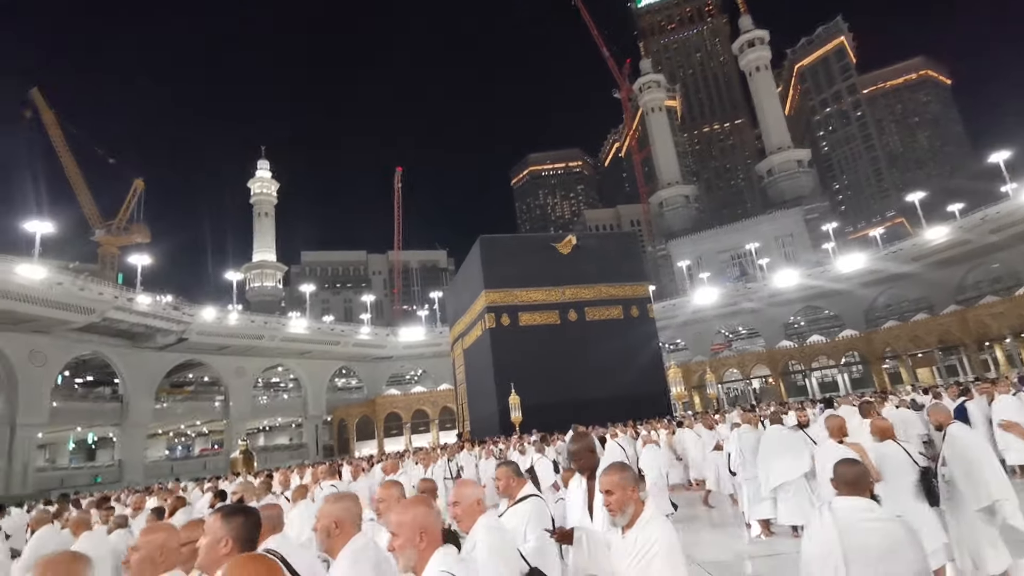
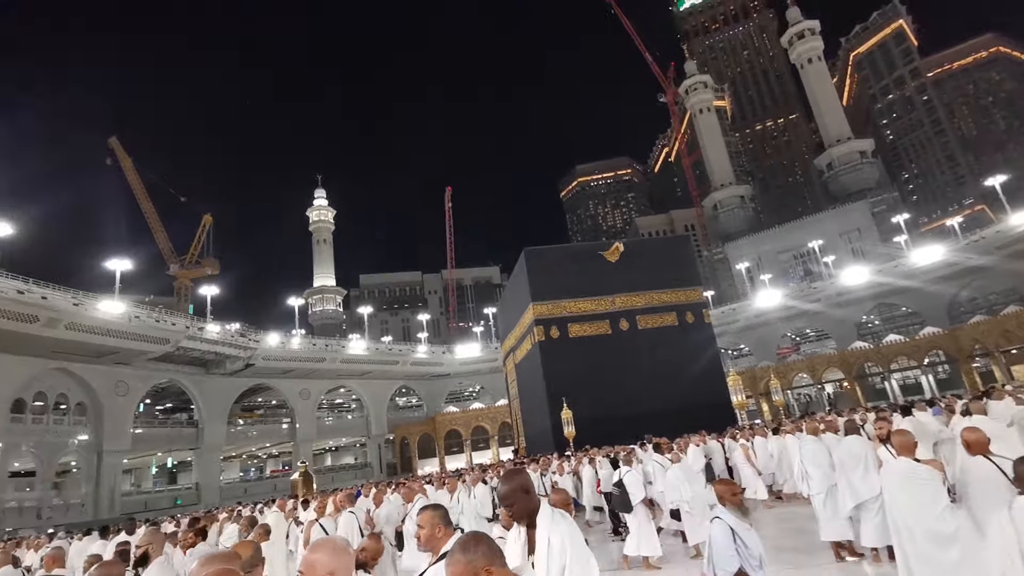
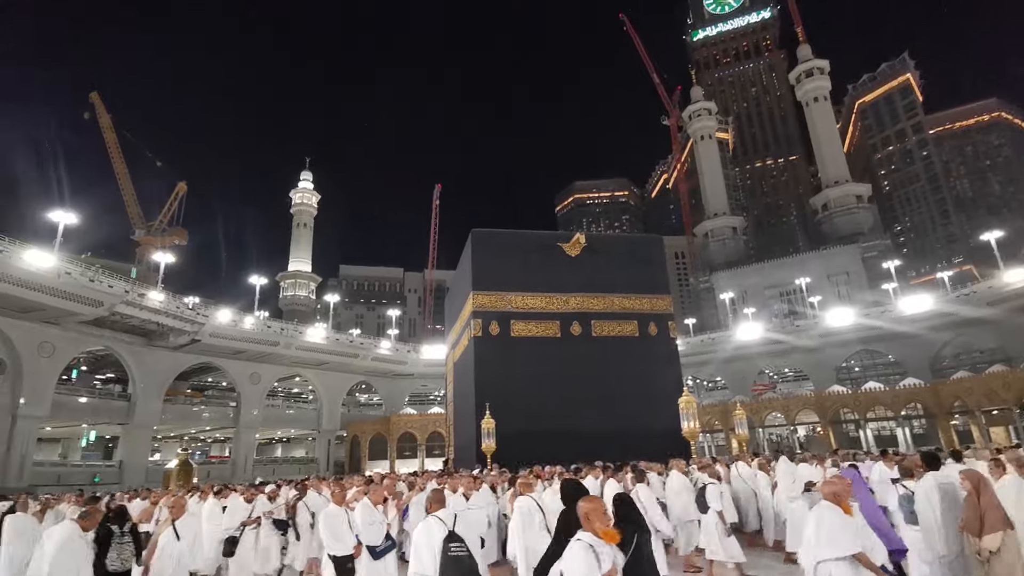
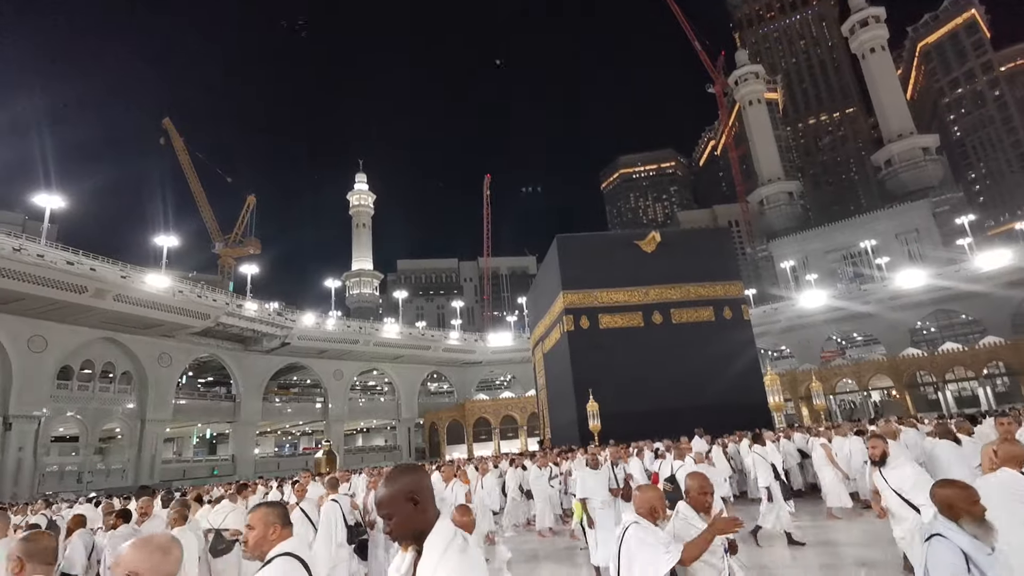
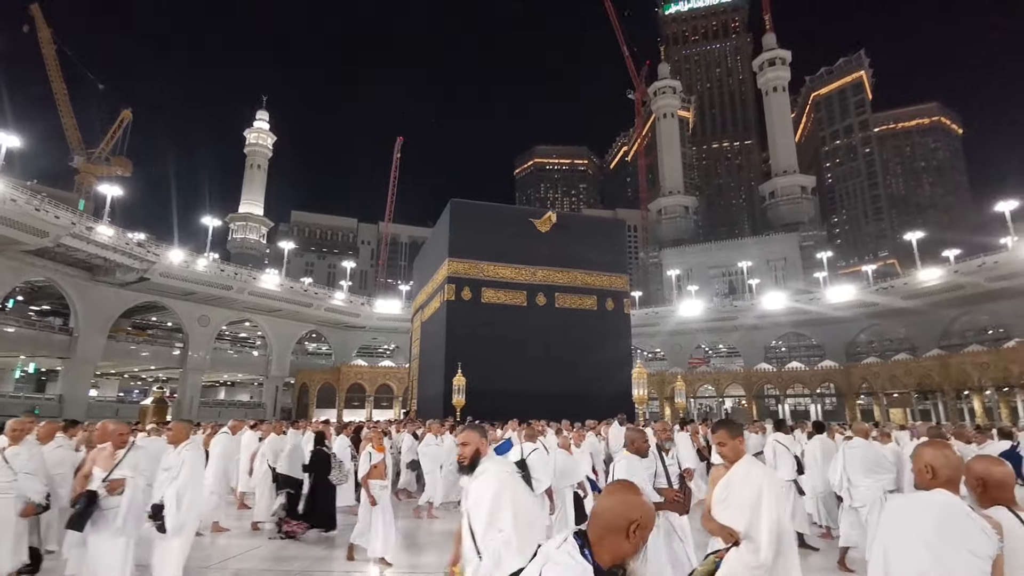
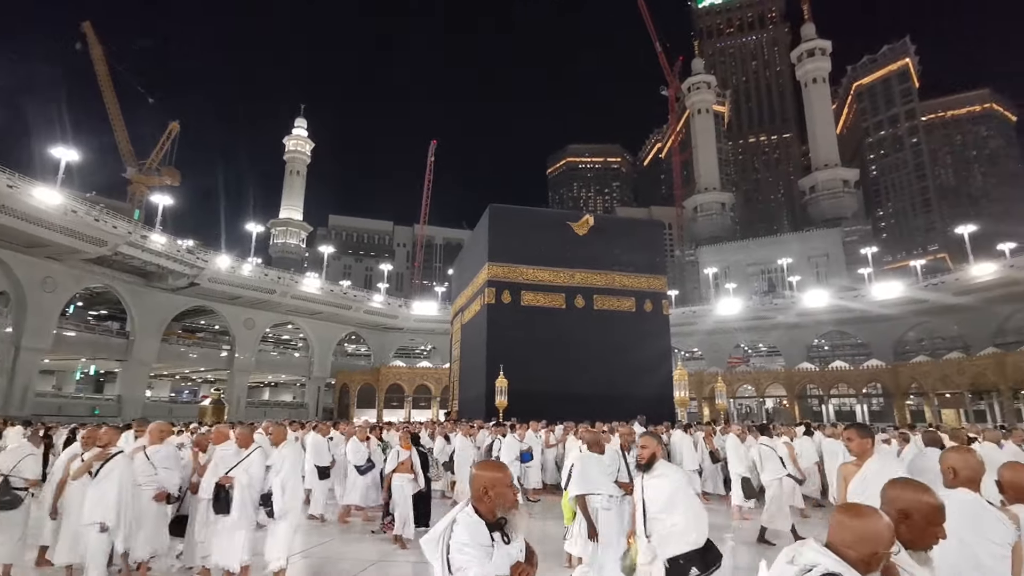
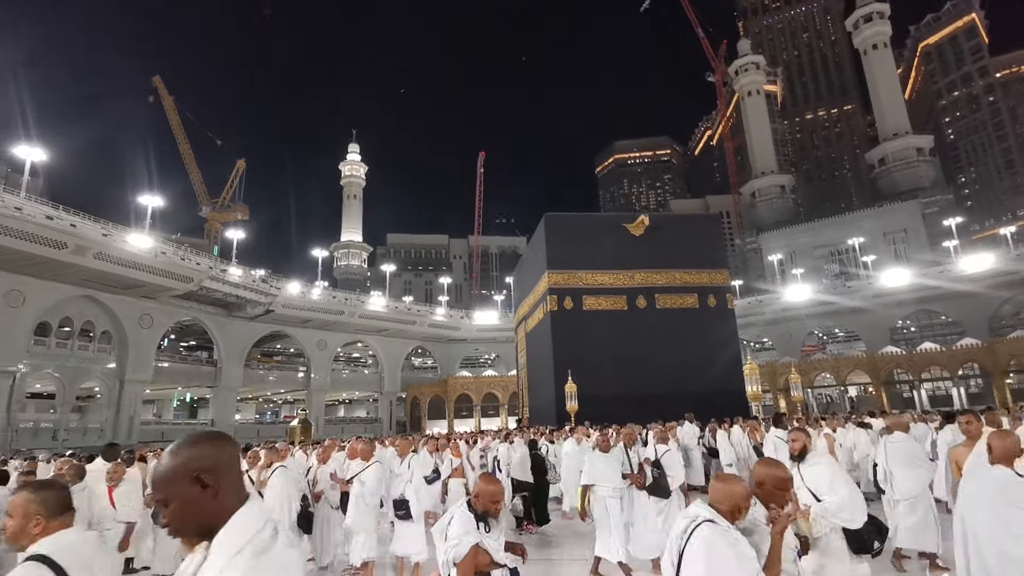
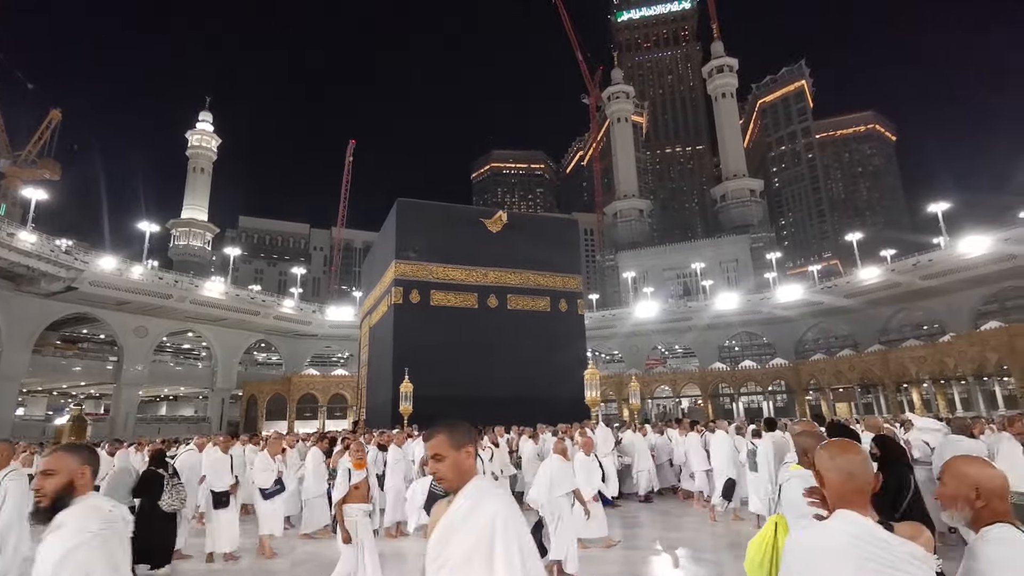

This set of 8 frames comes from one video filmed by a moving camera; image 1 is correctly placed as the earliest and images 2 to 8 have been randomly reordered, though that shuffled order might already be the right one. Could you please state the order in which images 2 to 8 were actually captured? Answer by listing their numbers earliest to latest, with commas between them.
2, 4, 7, 6, 5, 8, 3
